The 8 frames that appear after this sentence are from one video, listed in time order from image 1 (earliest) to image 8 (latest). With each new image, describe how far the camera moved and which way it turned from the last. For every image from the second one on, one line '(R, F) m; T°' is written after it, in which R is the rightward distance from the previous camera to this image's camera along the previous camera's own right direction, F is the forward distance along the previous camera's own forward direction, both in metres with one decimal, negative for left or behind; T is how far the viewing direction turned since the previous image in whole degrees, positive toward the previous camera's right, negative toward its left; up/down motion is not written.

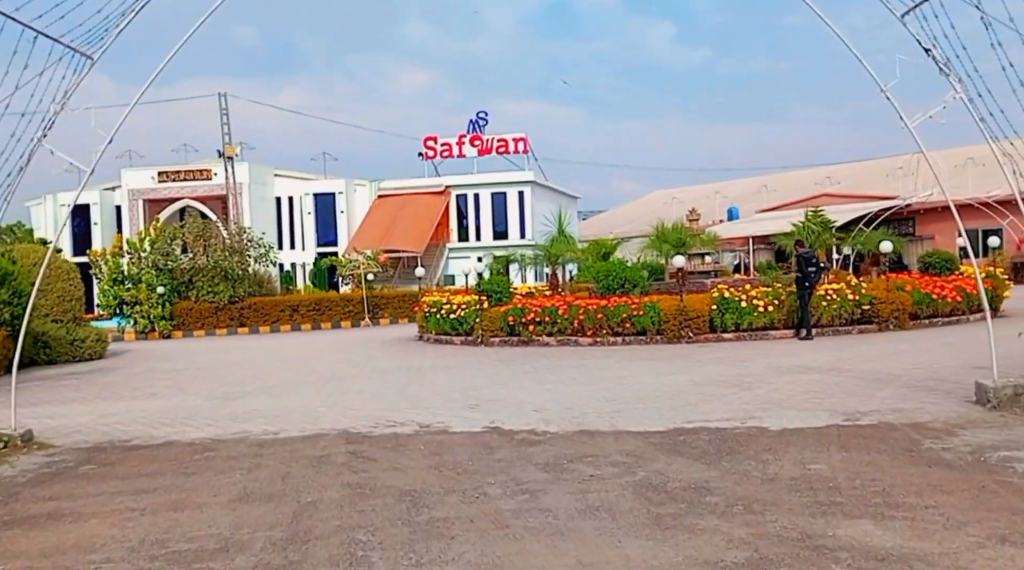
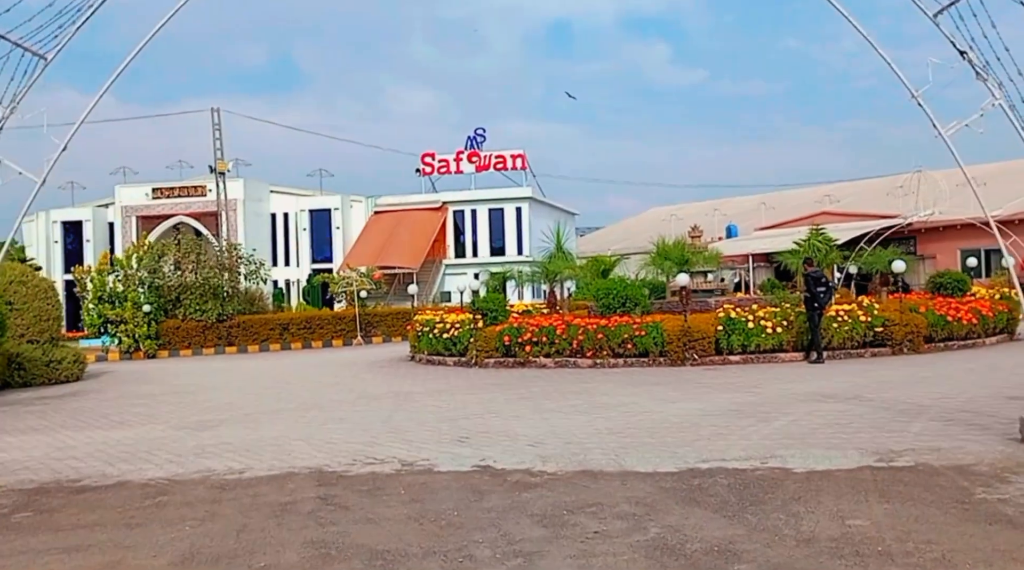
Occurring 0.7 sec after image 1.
(0.0, +0.9) m; 0°
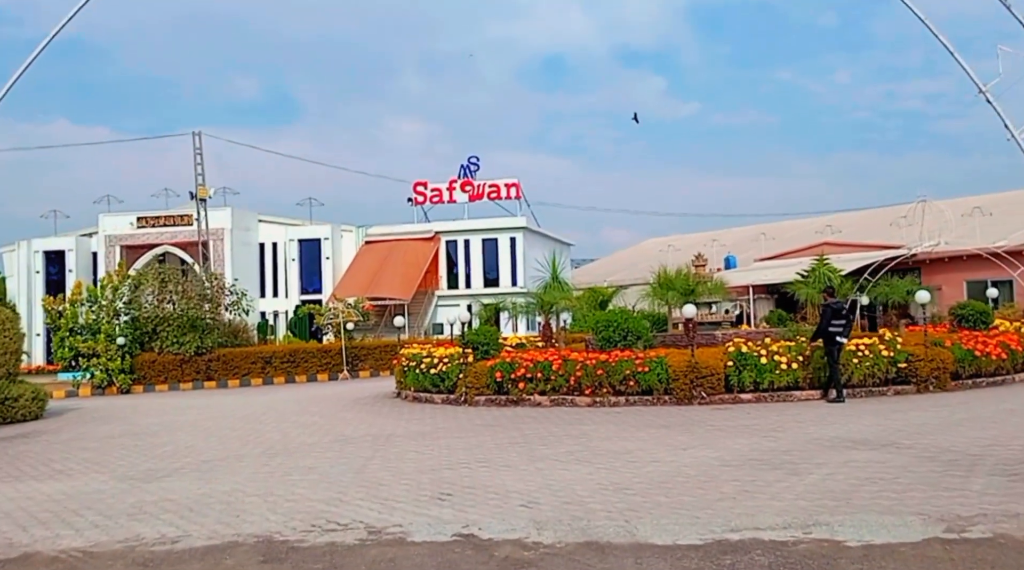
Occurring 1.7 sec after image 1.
(0.0, +1.3) m; 0°
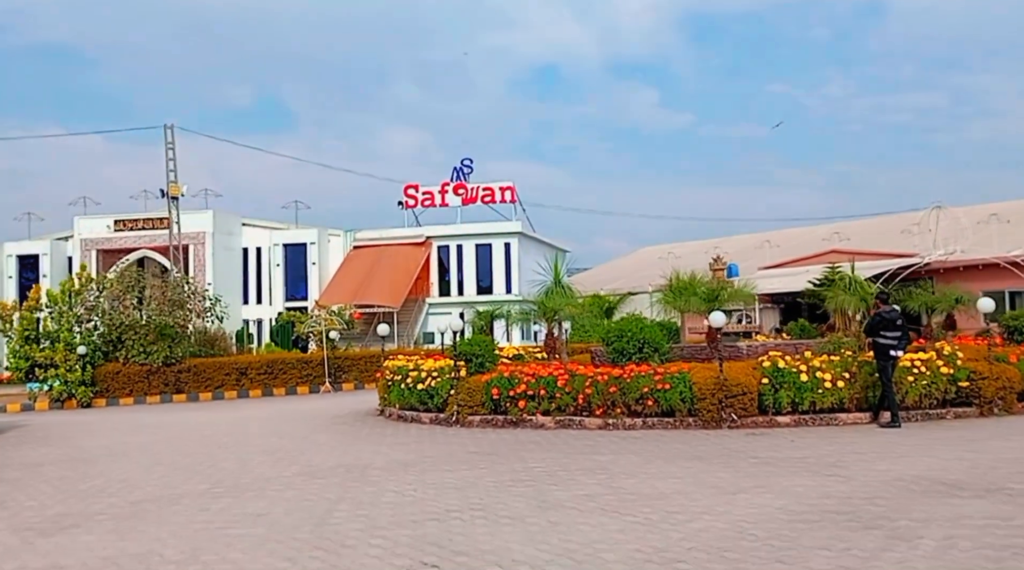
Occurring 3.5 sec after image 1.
(-0.1, +2.2) m; 0°
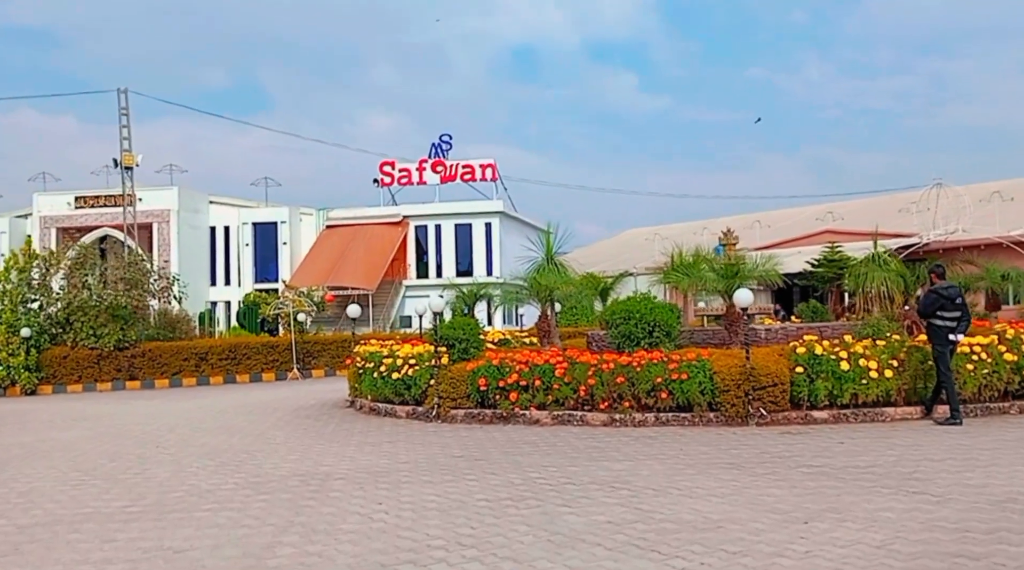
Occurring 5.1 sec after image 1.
(-0.2, +2.1) m; +1°
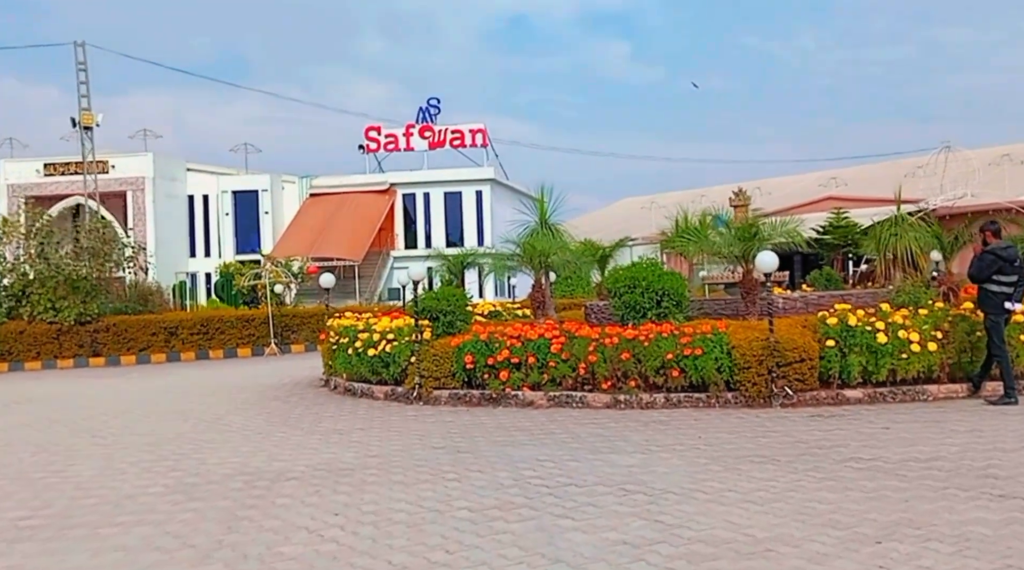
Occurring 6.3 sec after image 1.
(0.0, +1.5) m; 0°
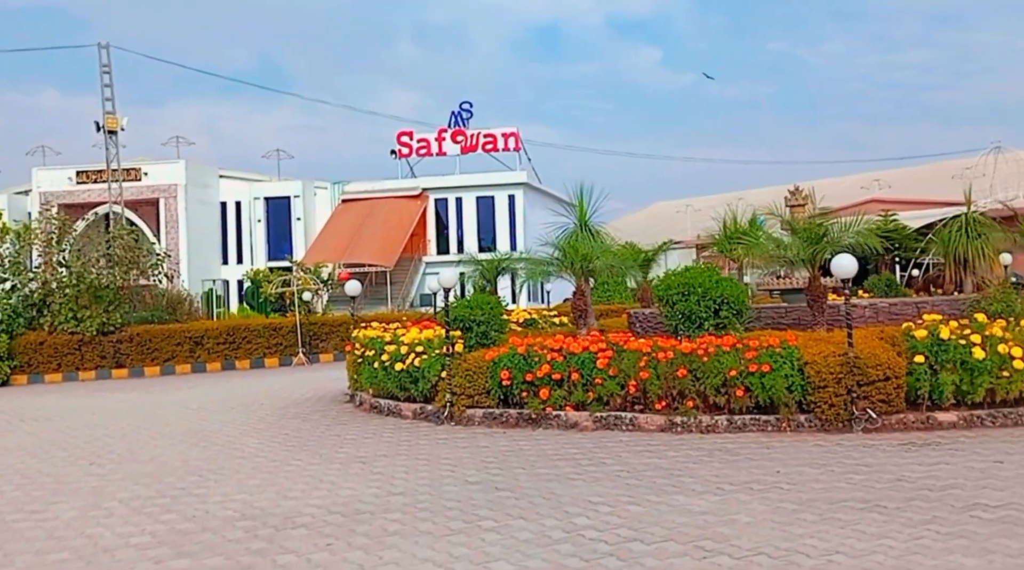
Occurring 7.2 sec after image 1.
(-0.1, +1.1) m; -2°
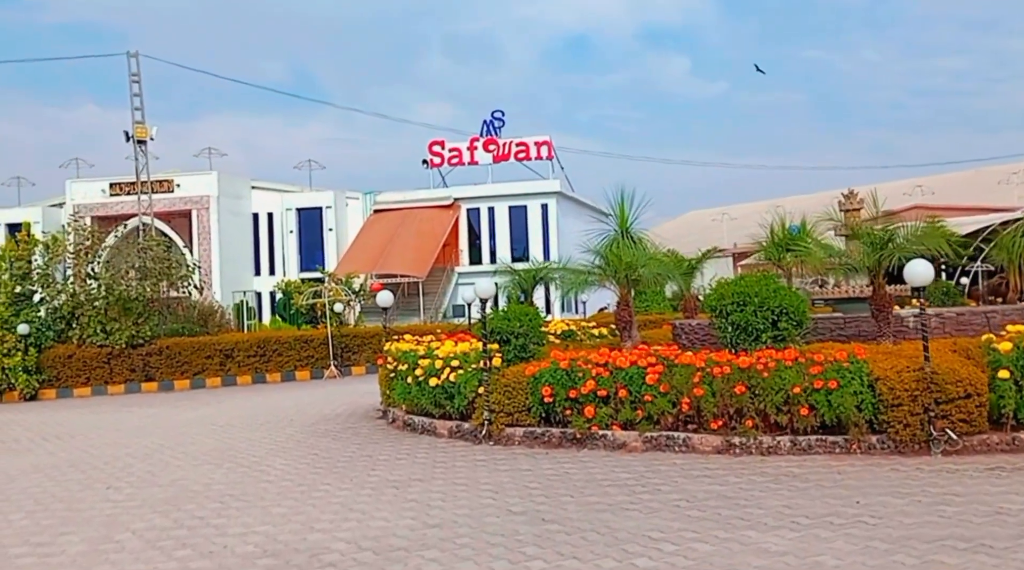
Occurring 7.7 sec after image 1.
(-0.1, +0.7) m; -2°
